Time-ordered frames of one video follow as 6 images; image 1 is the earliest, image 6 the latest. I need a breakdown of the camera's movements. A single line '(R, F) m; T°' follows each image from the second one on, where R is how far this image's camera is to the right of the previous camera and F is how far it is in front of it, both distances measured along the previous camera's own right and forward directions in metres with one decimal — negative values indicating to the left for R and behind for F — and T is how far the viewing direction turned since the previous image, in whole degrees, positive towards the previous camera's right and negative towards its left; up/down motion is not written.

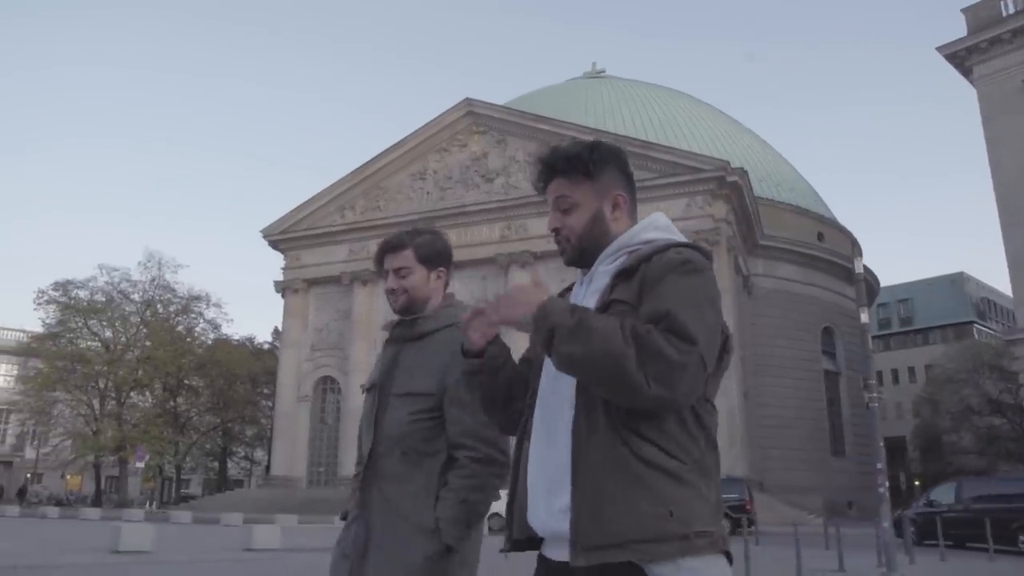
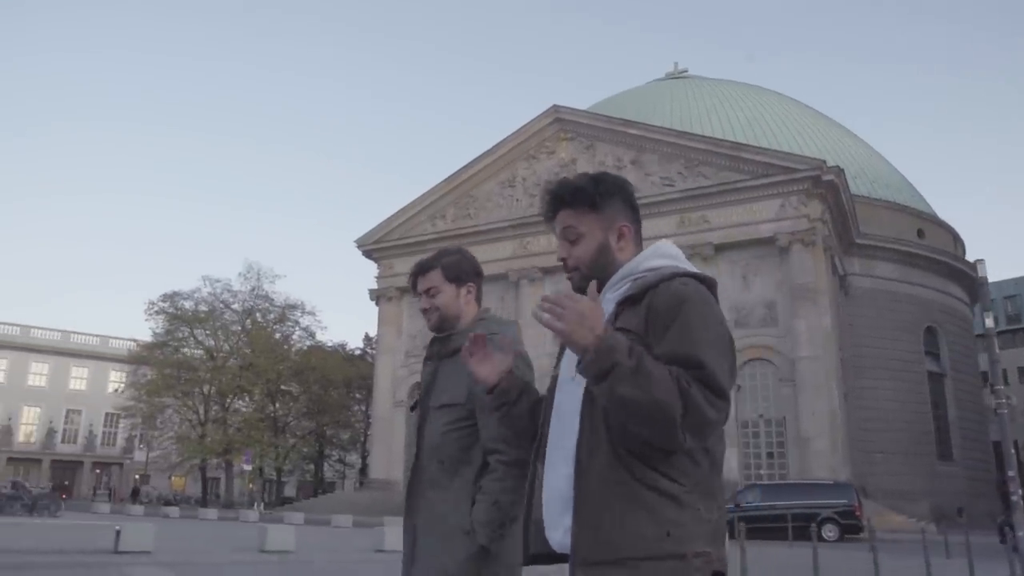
(-0.4, -0.3) m; -5°
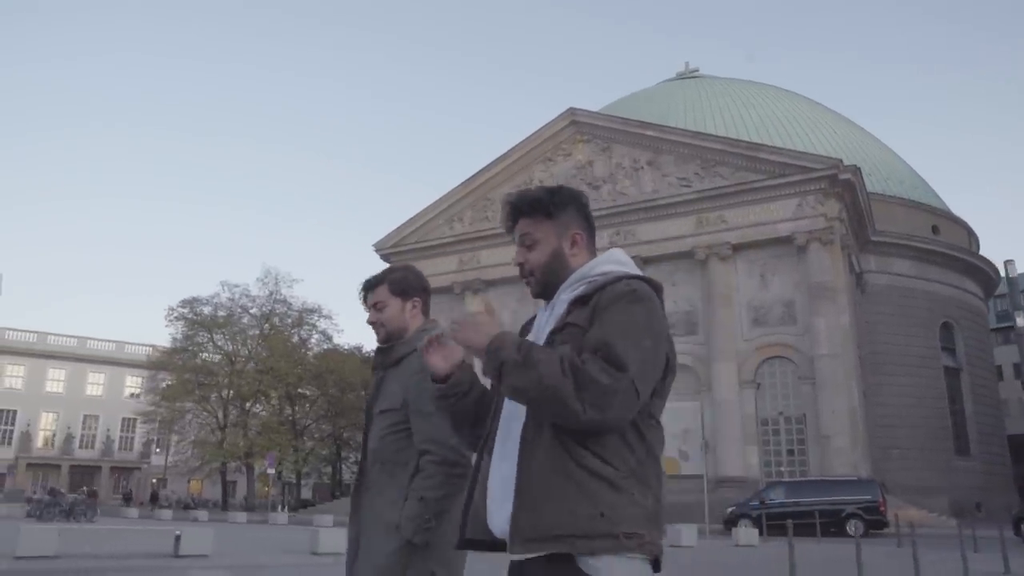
(-0.4, -0.2) m; 0°
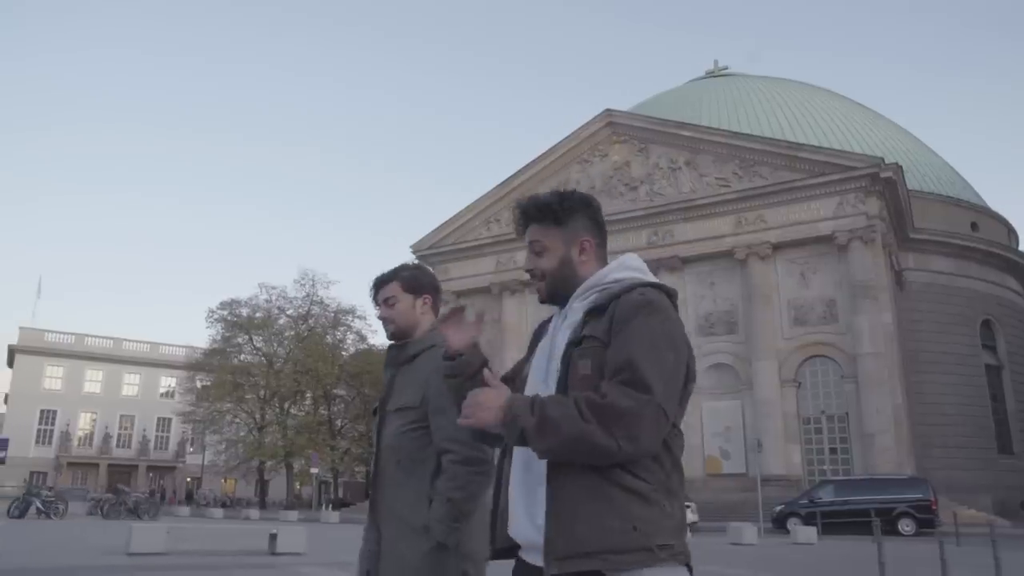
(-0.6, -0.3) m; -1°
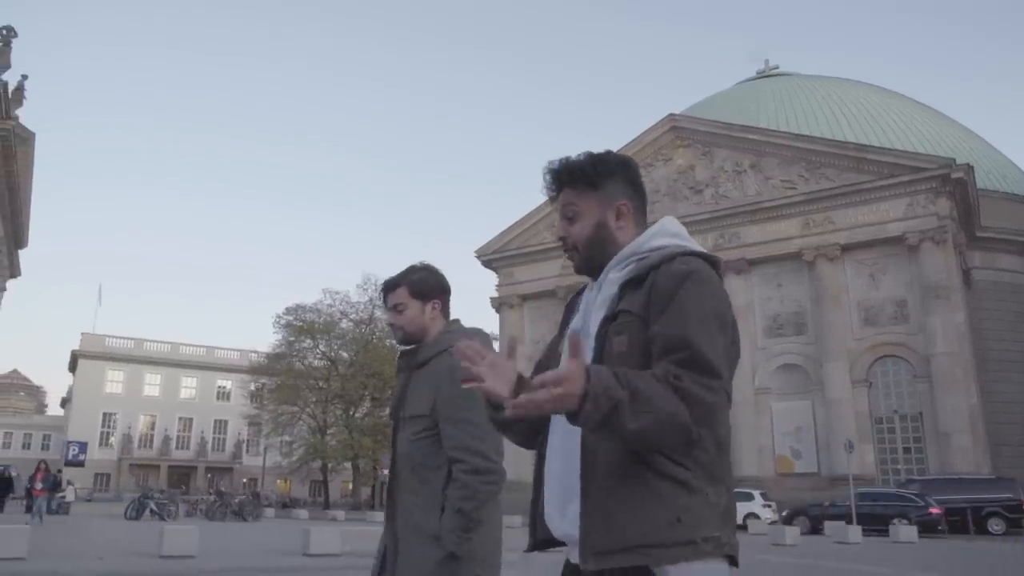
(-1.1, -0.5) m; -2°
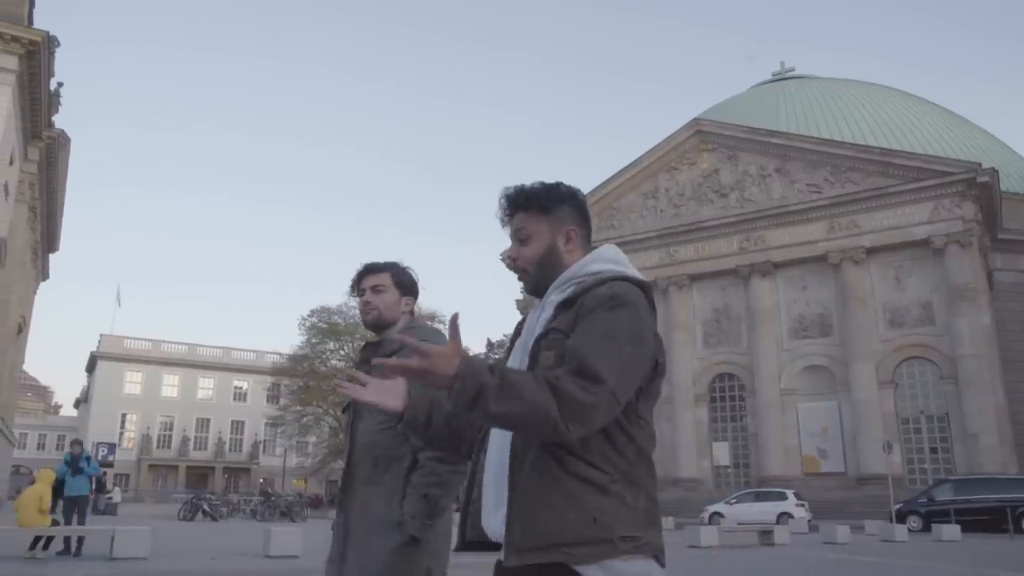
(-0.8, -0.4) m; 0°
